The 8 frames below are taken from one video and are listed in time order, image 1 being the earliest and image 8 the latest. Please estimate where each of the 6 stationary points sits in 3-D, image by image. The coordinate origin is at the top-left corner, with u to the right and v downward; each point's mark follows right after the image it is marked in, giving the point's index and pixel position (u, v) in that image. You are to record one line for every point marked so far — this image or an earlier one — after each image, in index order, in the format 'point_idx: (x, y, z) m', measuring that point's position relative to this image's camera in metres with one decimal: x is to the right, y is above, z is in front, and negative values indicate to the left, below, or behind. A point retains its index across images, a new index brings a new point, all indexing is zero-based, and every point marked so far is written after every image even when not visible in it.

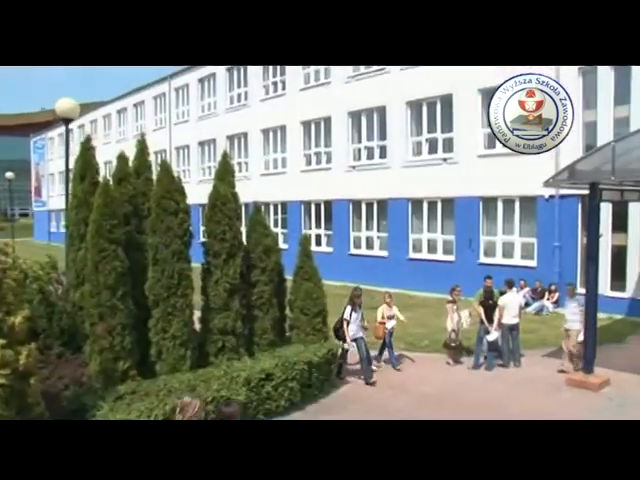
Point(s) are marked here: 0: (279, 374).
0: (-0.7, -1.4, +8.2) m
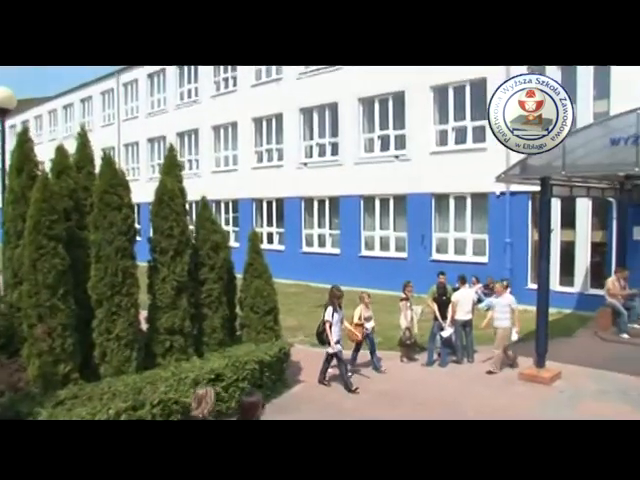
0: (-1.0, -1.4, +7.3) m
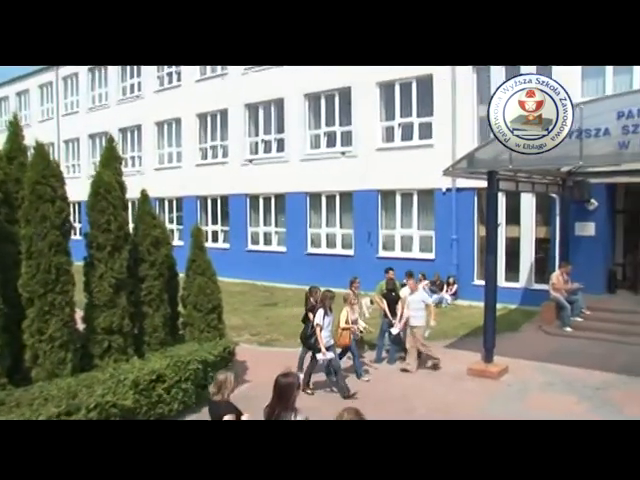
0: (-1.5, -1.3, +7.0) m
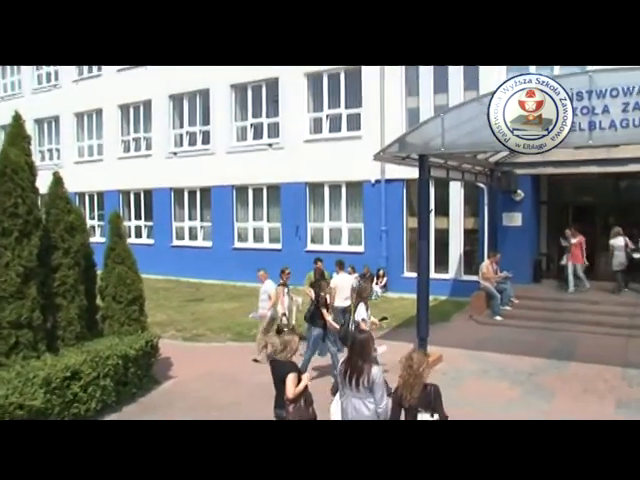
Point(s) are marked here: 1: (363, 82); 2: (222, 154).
0: (-2.2, -1.2, +6.5) m
1: (+1.0, +3.7, +16.4) m
2: (-2.6, +2.3, +19.0) m
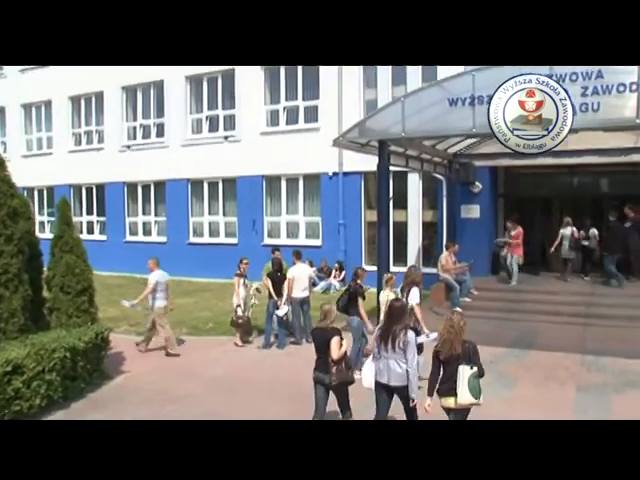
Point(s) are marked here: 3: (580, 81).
0: (-2.5, -1.1, +6.1) m
1: (0.0, +3.8, +16.2) m
2: (-3.8, +2.5, +18.6) m
3: (+2.9, +1.8, +7.9) m
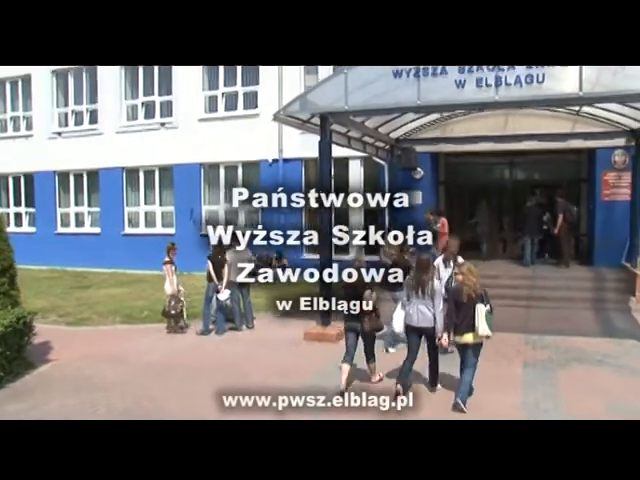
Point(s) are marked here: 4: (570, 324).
0: (-3.0, -0.9, +5.6) m
1: (-1.3, +4.1, +15.8) m
2: (-5.3, +2.8, +17.9) m
3: (+2.3, +2.0, +7.9) m
4: (+3.1, -1.1, +8.8) m
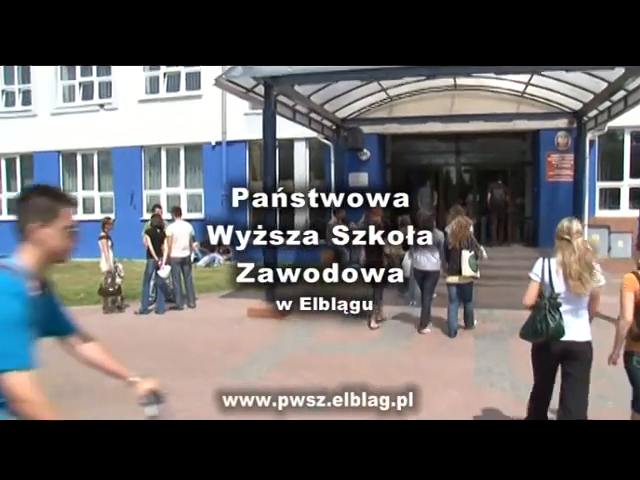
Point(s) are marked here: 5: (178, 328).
0: (-3.4, -0.6, +5.1) m
1: (-2.6, +4.4, +15.3) m
2: (-6.7, +3.1, +17.2) m
3: (+1.7, +2.3, +7.7) m
4: (+2.5, -0.8, +8.7) m
5: (-1.5, -1.0, +7.8) m
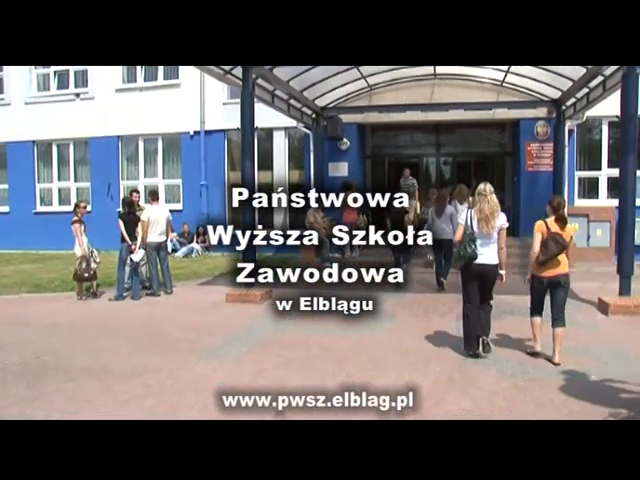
0: (-3.6, -0.5, +4.9) m
1: (-3.0, +4.6, +15.2) m
2: (-7.2, +3.3, +16.8) m
3: (+1.4, +2.5, +7.7) m
4: (+2.2, -0.6, +8.7) m
5: (-1.8, -0.9, +7.7) m
